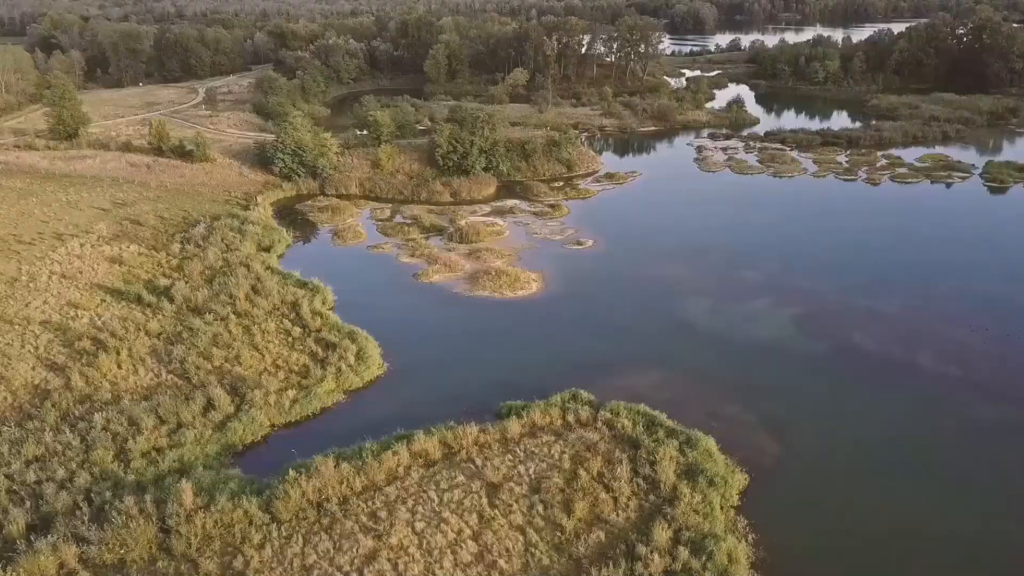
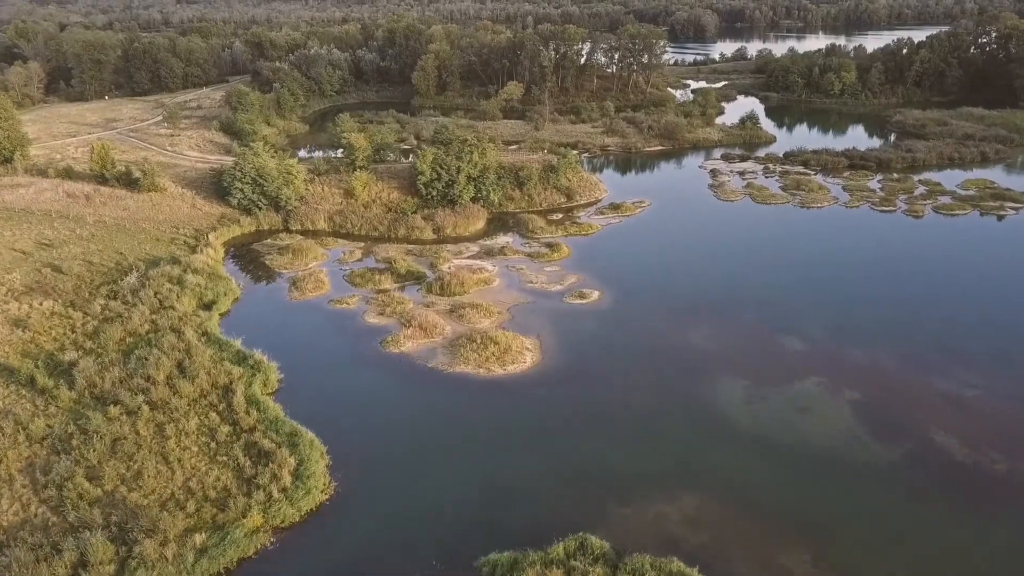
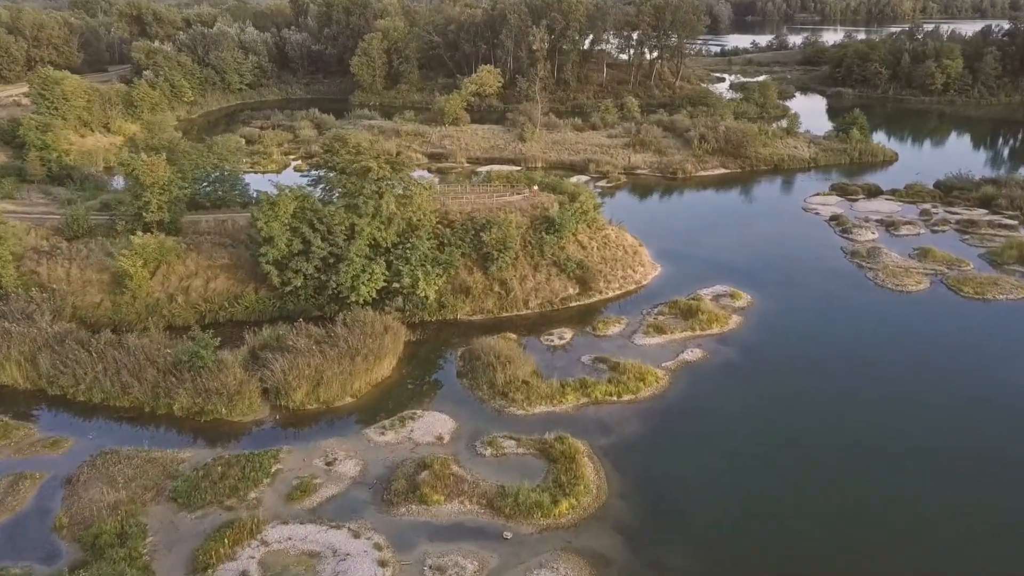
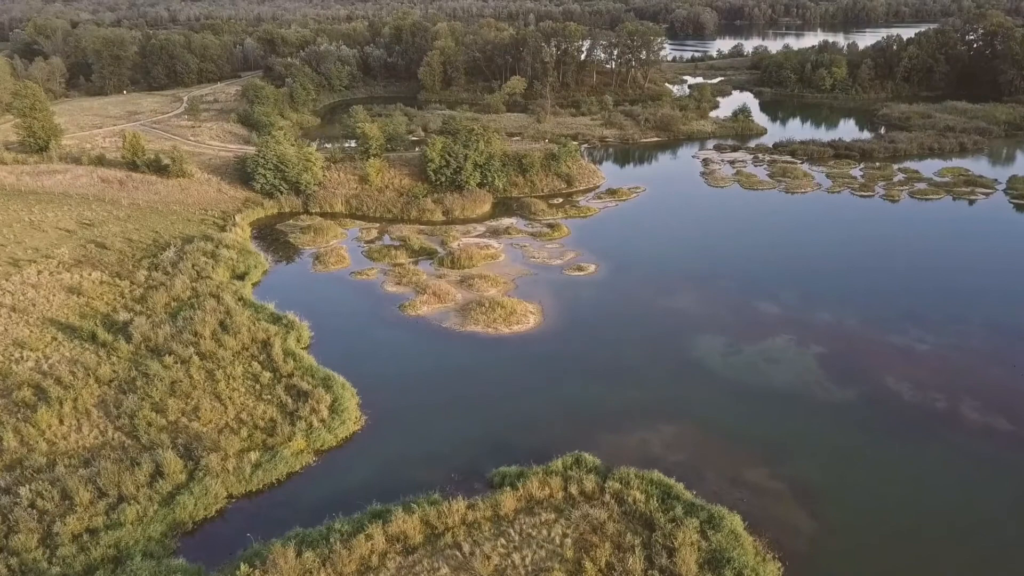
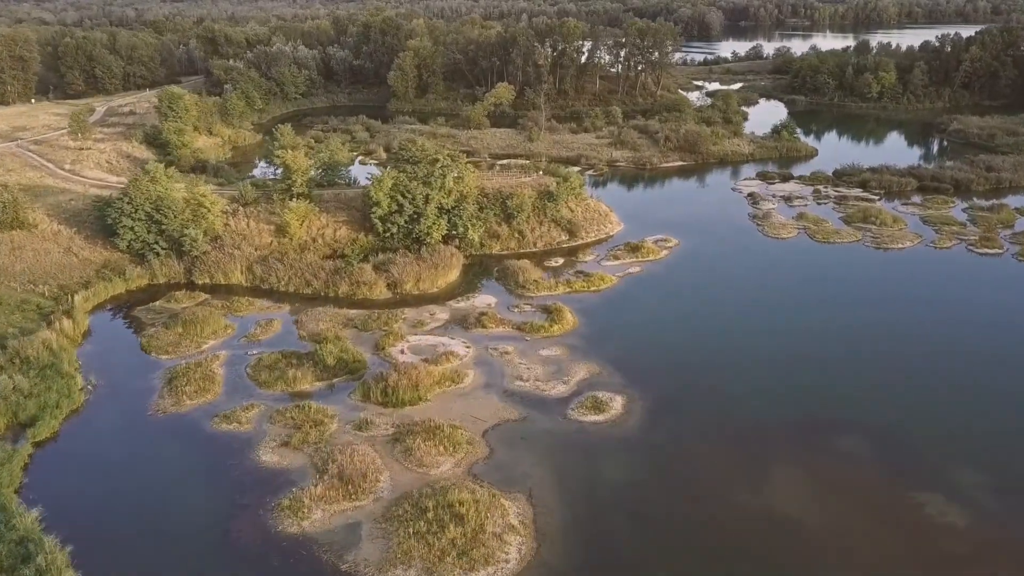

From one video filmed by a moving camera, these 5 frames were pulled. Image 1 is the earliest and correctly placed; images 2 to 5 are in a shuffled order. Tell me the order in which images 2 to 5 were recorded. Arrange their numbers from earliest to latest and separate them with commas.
4, 2, 5, 3
